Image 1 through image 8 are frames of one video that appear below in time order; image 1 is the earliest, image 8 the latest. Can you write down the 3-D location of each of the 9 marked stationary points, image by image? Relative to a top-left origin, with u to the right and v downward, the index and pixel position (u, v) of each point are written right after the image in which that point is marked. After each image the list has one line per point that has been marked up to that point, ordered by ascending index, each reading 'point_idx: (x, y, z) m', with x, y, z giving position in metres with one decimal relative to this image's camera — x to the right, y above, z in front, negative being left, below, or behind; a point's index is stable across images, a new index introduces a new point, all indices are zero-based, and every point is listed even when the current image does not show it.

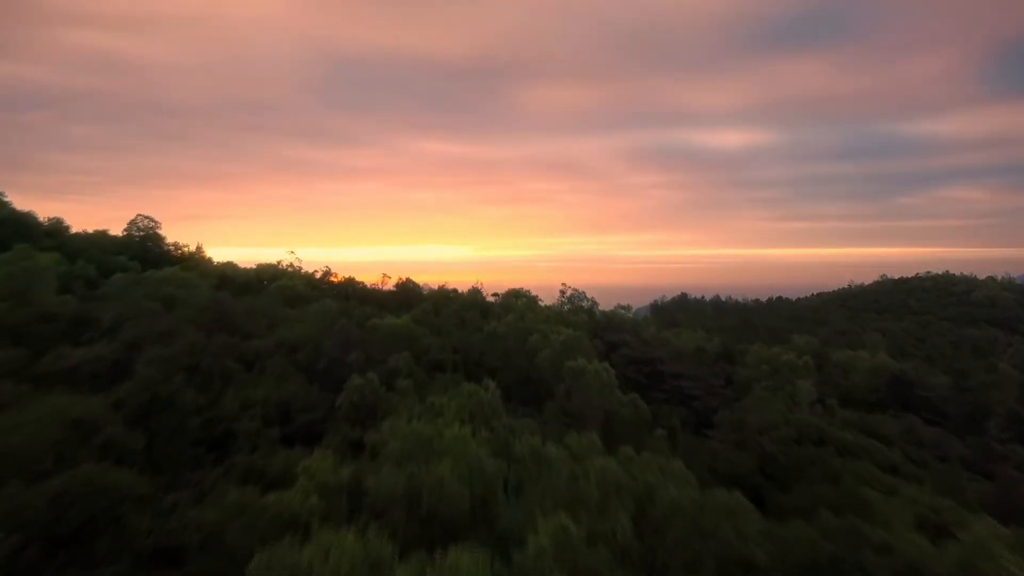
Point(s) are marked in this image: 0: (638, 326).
0: (+4.2, -1.3, +13.9) m
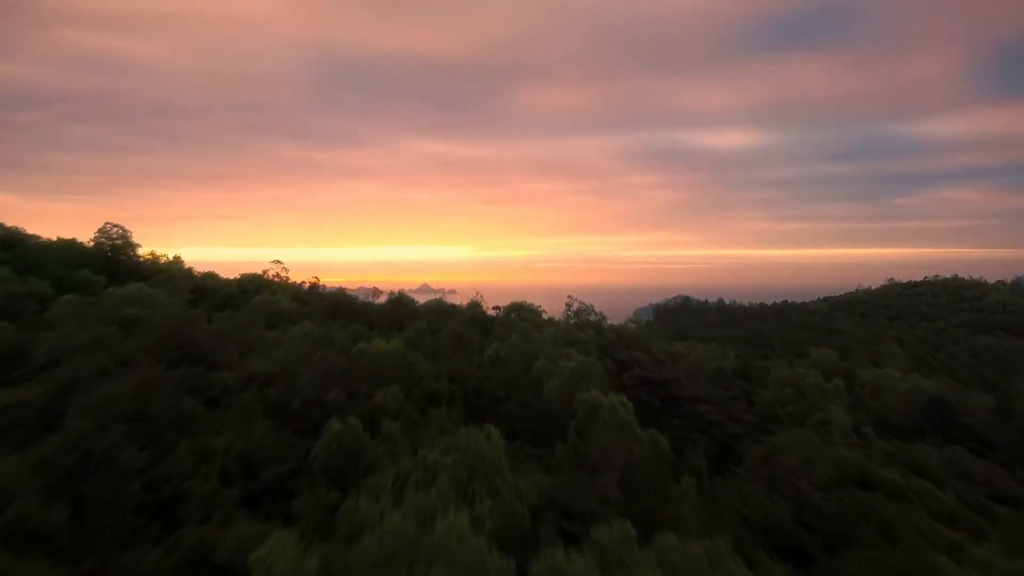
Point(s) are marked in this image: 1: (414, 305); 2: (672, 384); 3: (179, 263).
0: (+4.3, -1.6, +13.1) m
1: (-2.4, -0.5, +10.2) m
2: (+3.9, -2.3, +10.1) m
3: (-8.7, +0.7, +10.9) m
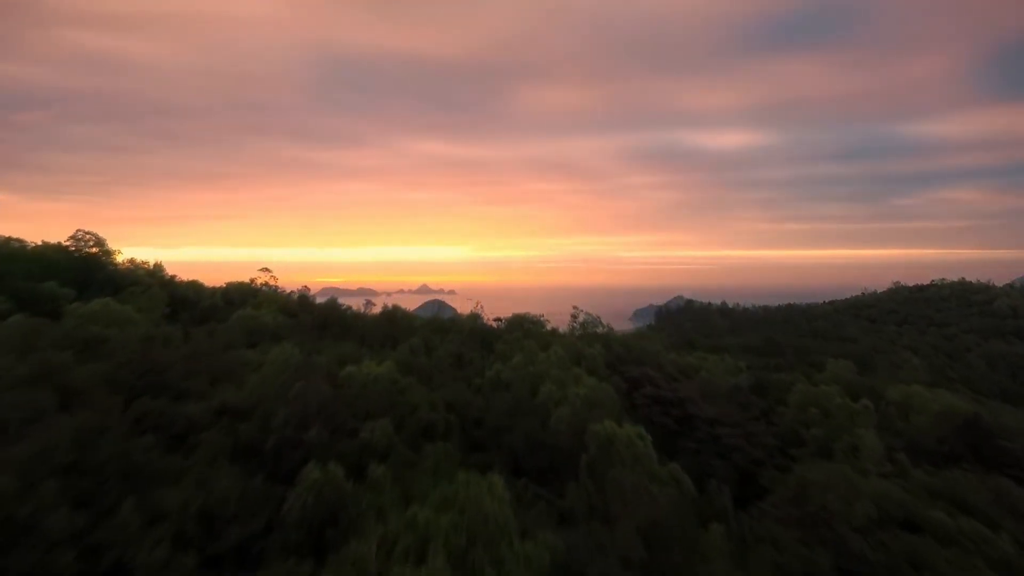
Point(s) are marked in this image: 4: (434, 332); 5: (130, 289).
0: (+4.3, -1.9, +12.4) m
1: (-2.3, -0.7, +9.4) m
2: (+3.9, -2.6, +9.4) m
3: (-8.7, +0.4, +10.2) m
4: (-1.7, -1.0, +9.1) m
5: (-8.3, -0.1, +9.1) m
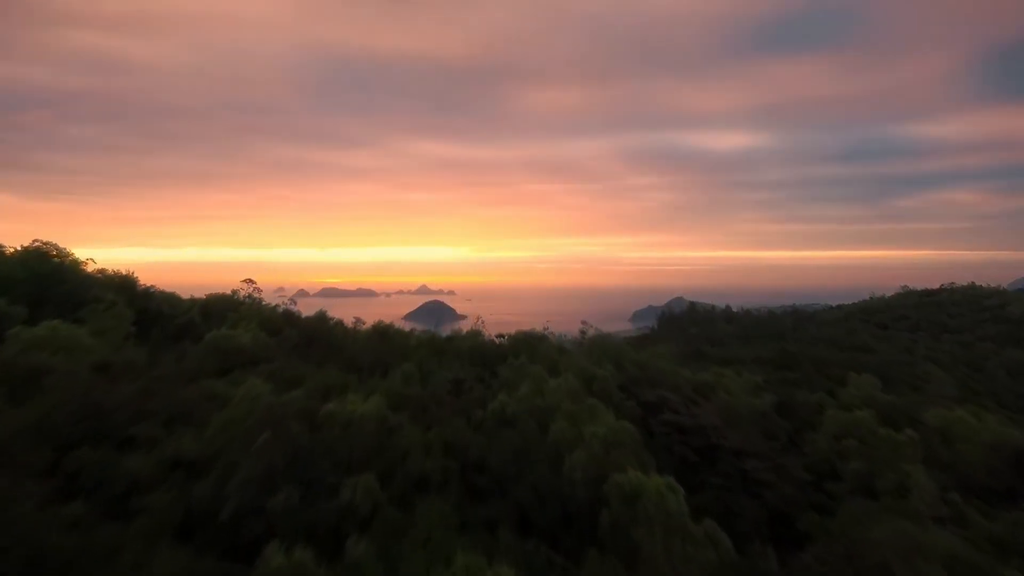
0: (+4.4, -2.3, +11.5) m
1: (-2.2, -1.1, +8.6) m
2: (+4.0, -2.9, +8.5) m
3: (-8.6, +0.1, +9.3) m
4: (-1.6, -1.3, +8.2) m
5: (-8.3, -0.4, +8.2) m
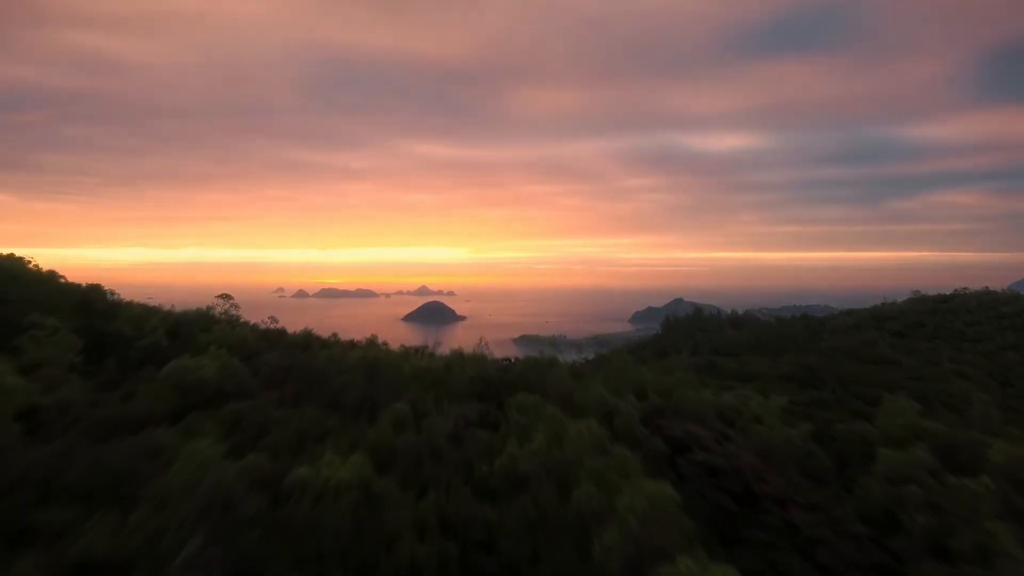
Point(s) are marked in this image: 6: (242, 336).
0: (+4.6, -2.7, +10.4) m
1: (-2.1, -1.4, +7.4) m
2: (+4.2, -3.3, +7.4) m
3: (-8.4, -0.3, +8.2) m
4: (-1.4, -1.7, +7.1) m
5: (-8.1, -0.8, +7.0) m
6: (-5.8, -1.0, +9.0) m
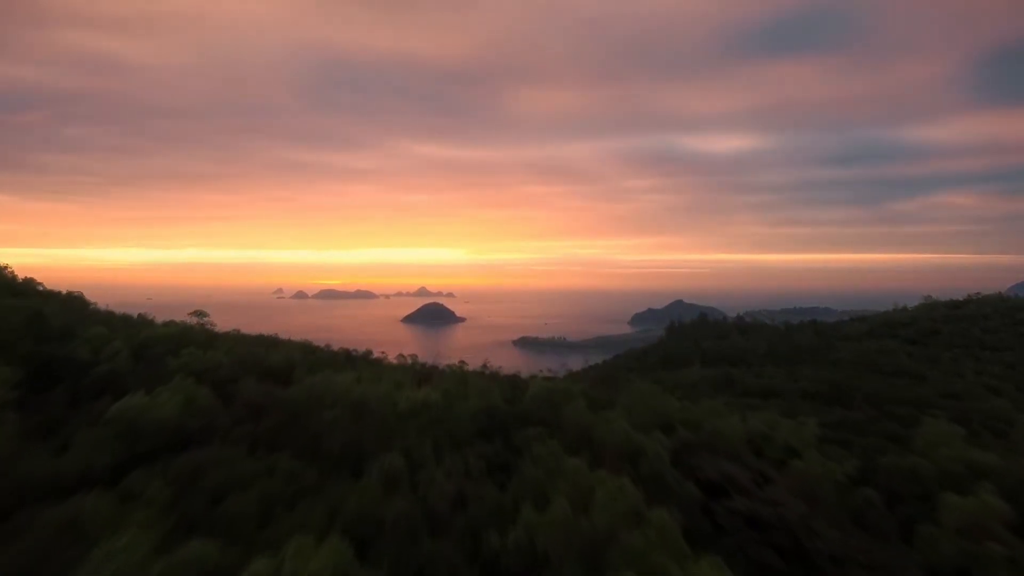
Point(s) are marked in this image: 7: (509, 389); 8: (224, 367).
0: (+4.7, -3.0, +9.3) m
1: (-1.9, -1.8, +6.4) m
2: (+4.4, -3.7, +6.4) m
3: (-8.2, -0.7, +7.1) m
4: (-1.3, -2.0, +6.1) m
5: (-7.9, -1.1, +6.0) m
6: (-5.7, -1.3, +7.9) m
7: (-0.1, -2.1, +8.5) m
8: (-5.4, -1.5, +7.7) m
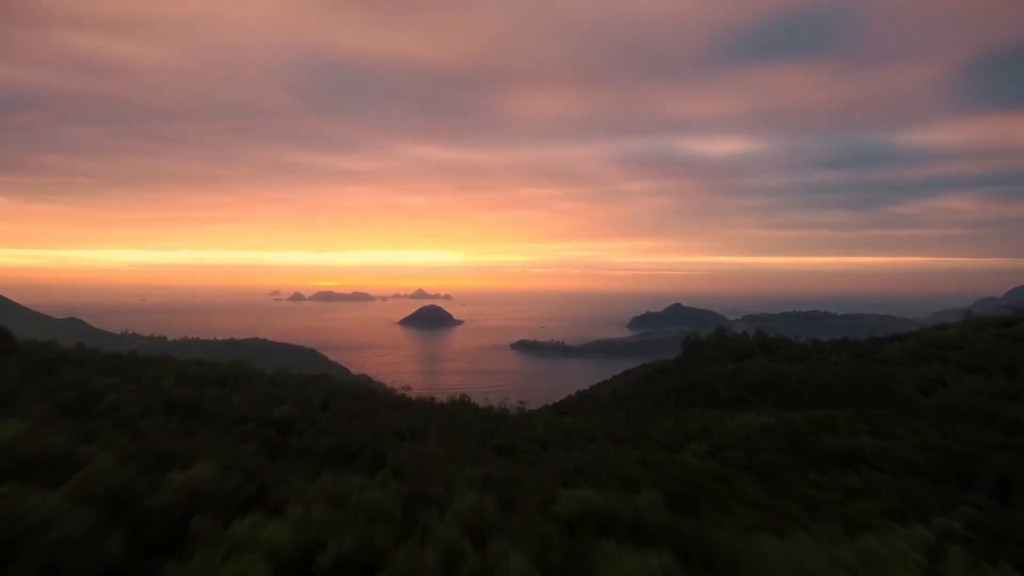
0: (+5.3, -4.1, +6.0) m
1: (-1.3, -2.8, +3.0) m
2: (+4.9, -4.7, +3.0) m
3: (-7.7, -1.7, +3.7) m
4: (-0.7, -3.1, +2.7) m
5: (-7.3, -2.1, +2.6) m
6: (-5.1, -2.4, +4.5) m
7: (+0.5, -3.1, +5.1) m
8: (-4.8, -2.5, +4.3) m
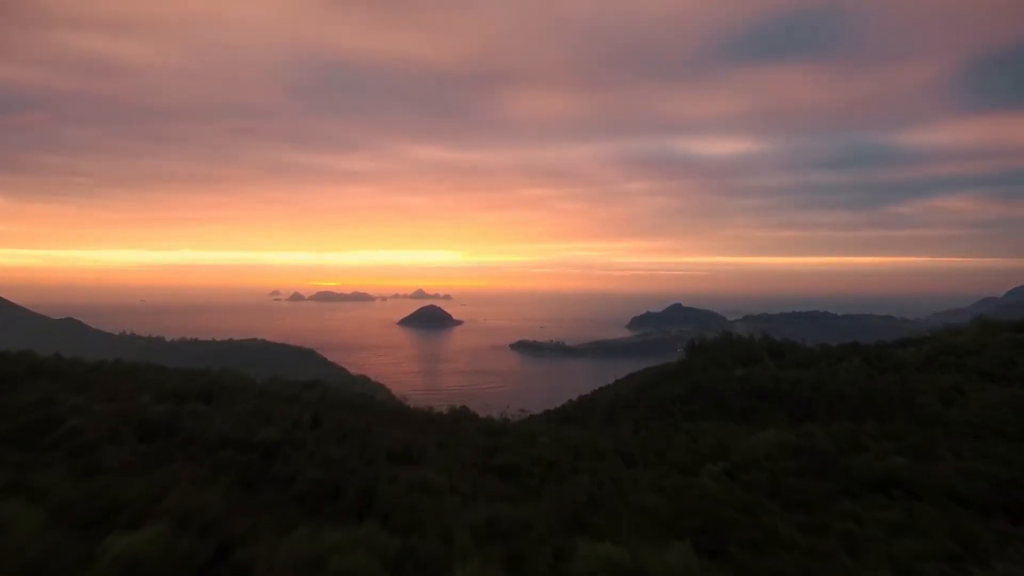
0: (+5.4, -4.4, +5.0) m
1: (-1.2, -3.1, +2.0) m
2: (+5.1, -5.0, +2.0) m
3: (-7.5, -2.0, +2.7) m
4: (-0.5, -3.4, +1.7) m
5: (-7.2, -2.4, +1.6) m
6: (-5.0, -2.6, +3.5) m
7: (+0.6, -3.4, +4.1) m
8: (-4.7, -2.8, +3.3) m
